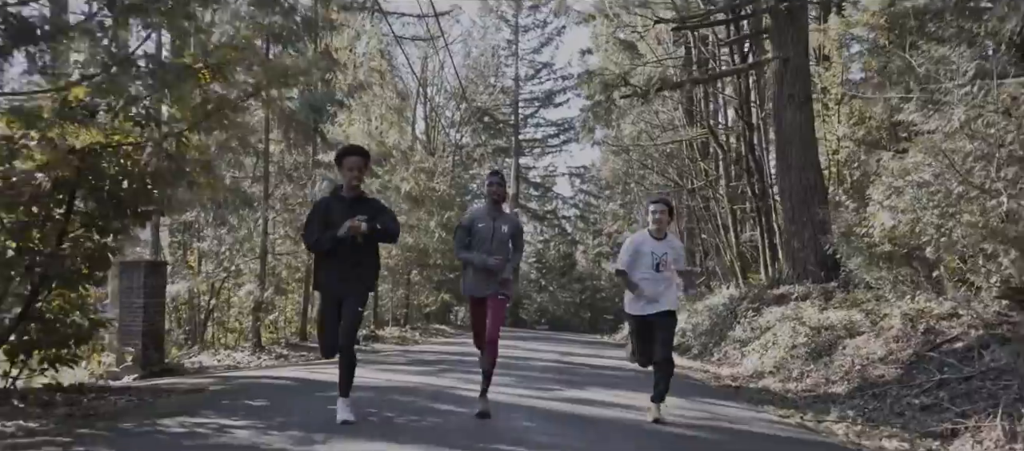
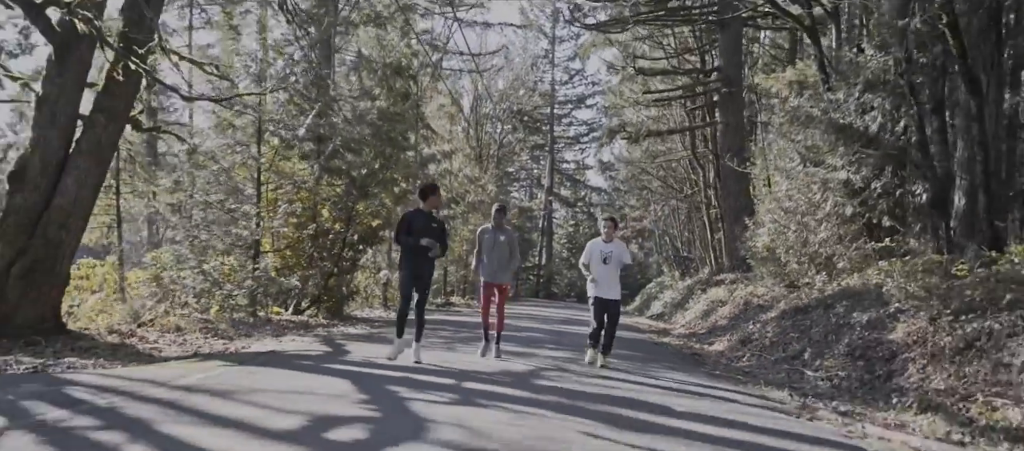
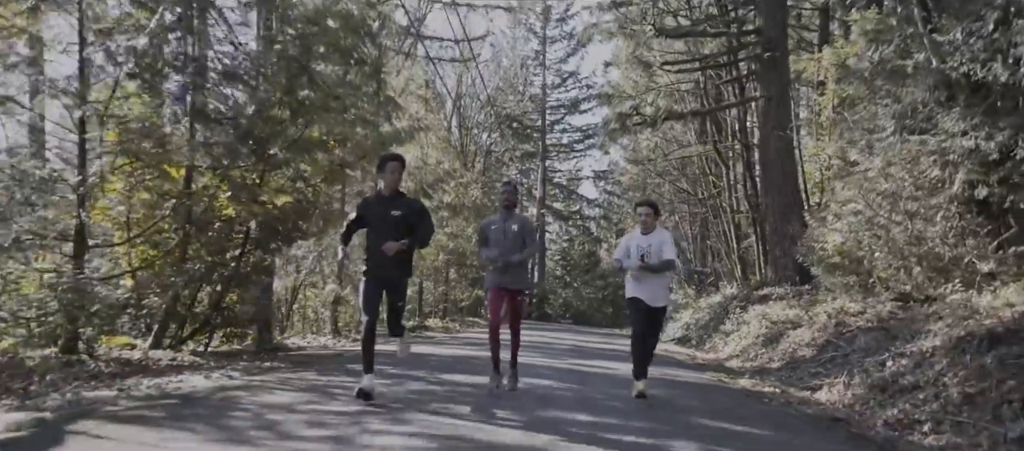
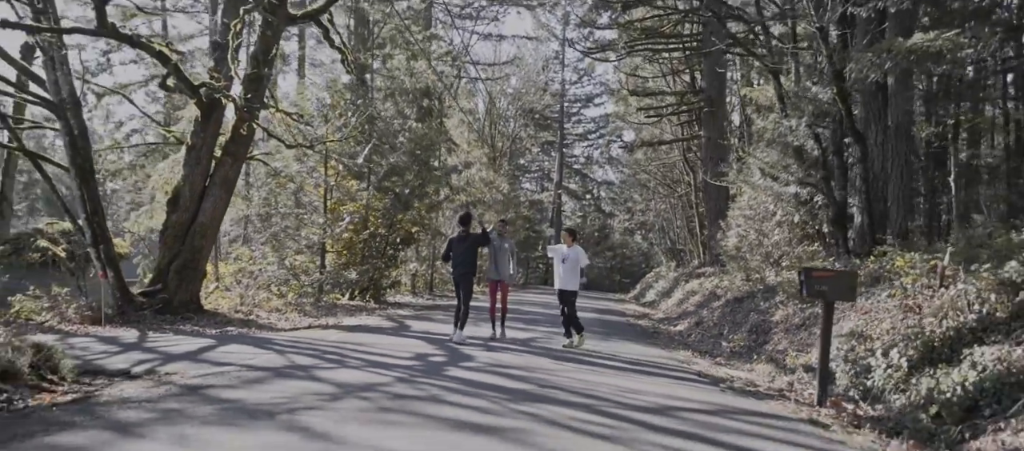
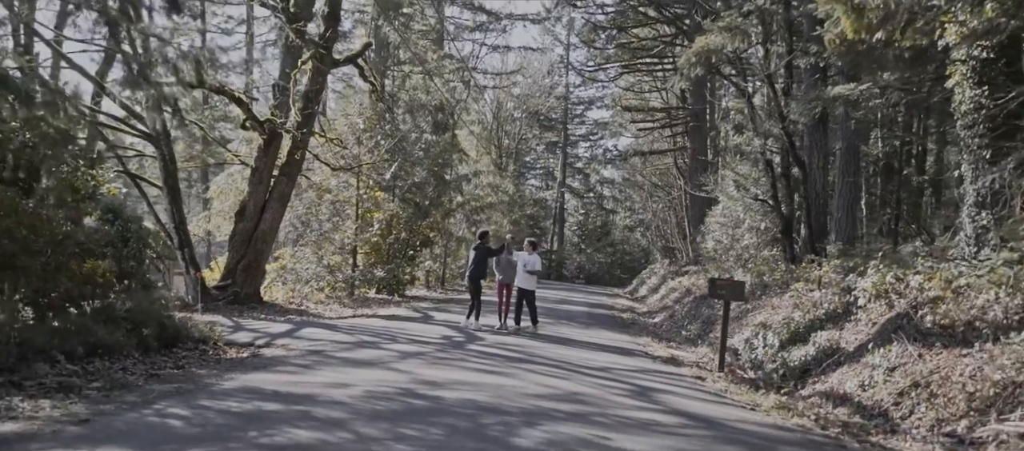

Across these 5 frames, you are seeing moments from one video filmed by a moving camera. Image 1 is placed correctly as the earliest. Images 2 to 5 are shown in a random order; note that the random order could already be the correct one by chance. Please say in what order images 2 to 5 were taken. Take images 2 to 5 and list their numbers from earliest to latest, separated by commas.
3, 2, 4, 5
